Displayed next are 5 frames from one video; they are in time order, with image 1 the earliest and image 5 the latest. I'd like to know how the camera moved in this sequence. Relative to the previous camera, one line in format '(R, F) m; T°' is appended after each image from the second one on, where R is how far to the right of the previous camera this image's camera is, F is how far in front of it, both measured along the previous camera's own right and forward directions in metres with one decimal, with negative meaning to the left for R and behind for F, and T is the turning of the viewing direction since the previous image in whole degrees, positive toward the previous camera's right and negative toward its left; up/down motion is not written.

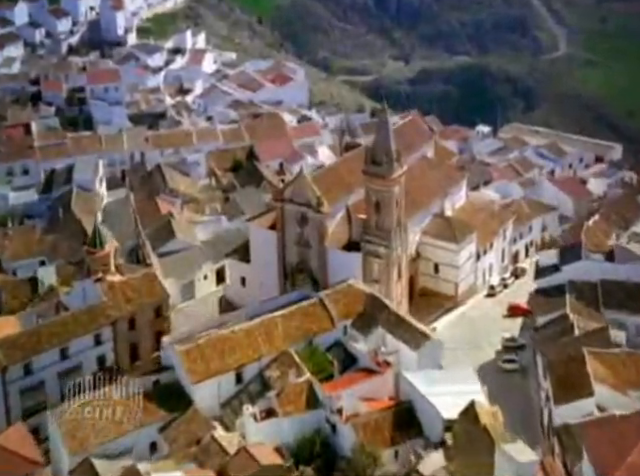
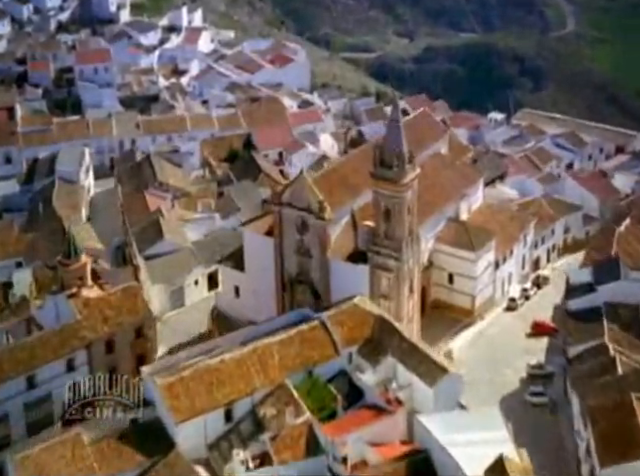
(-0.1, +3.5) m; 0°
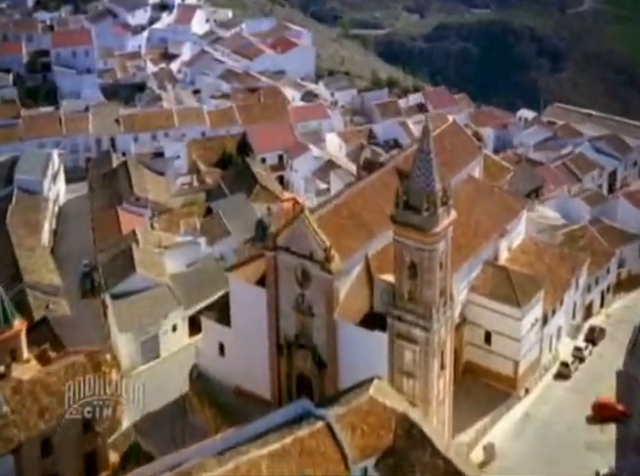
(-0.1, +6.4) m; 0°
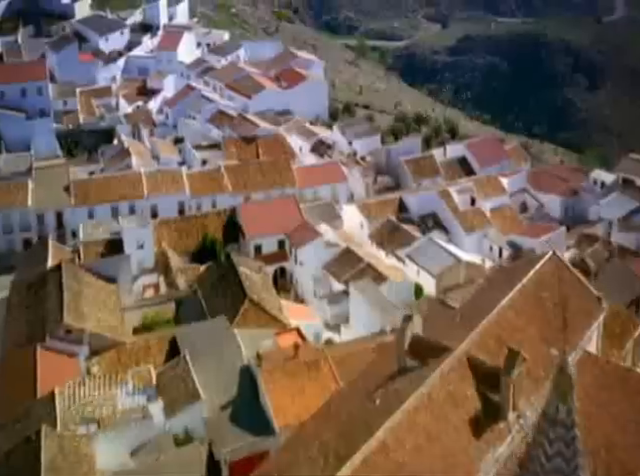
(-0.1, +11.1) m; -1°
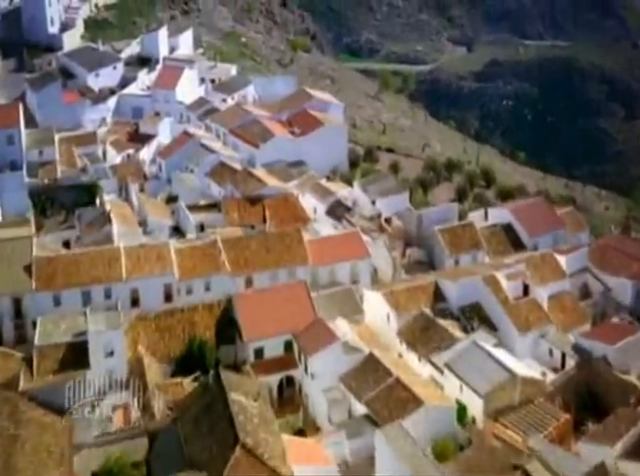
(0.0, +6.4) m; -1°
